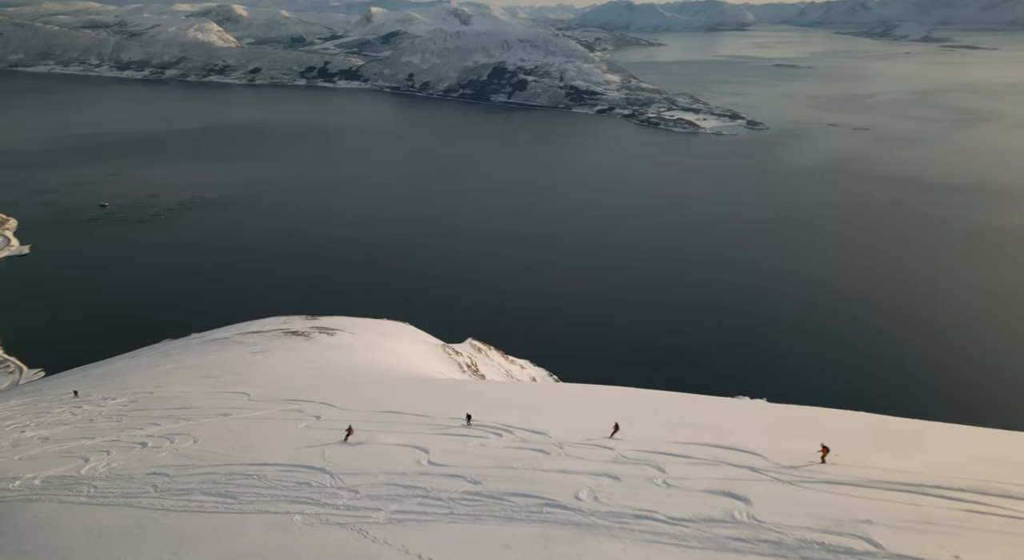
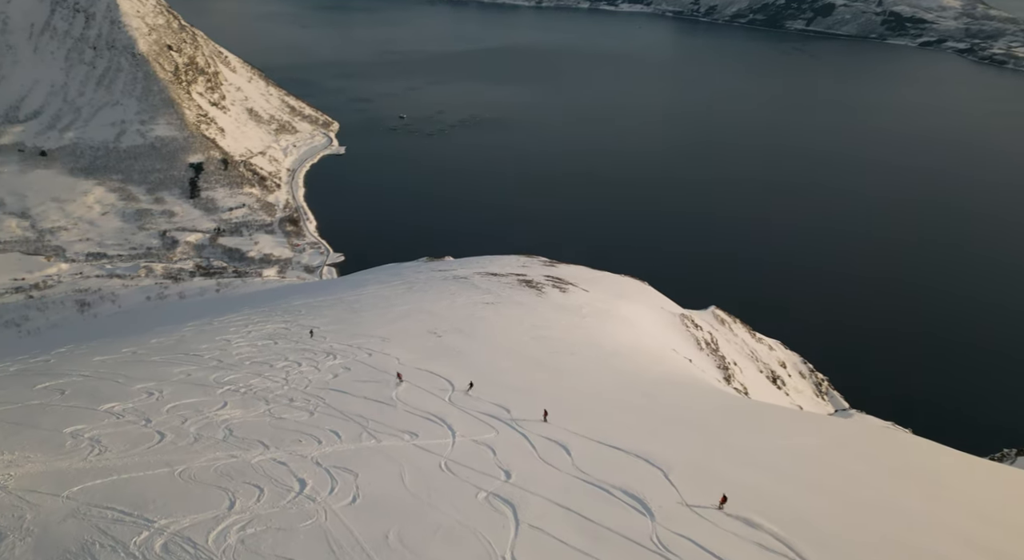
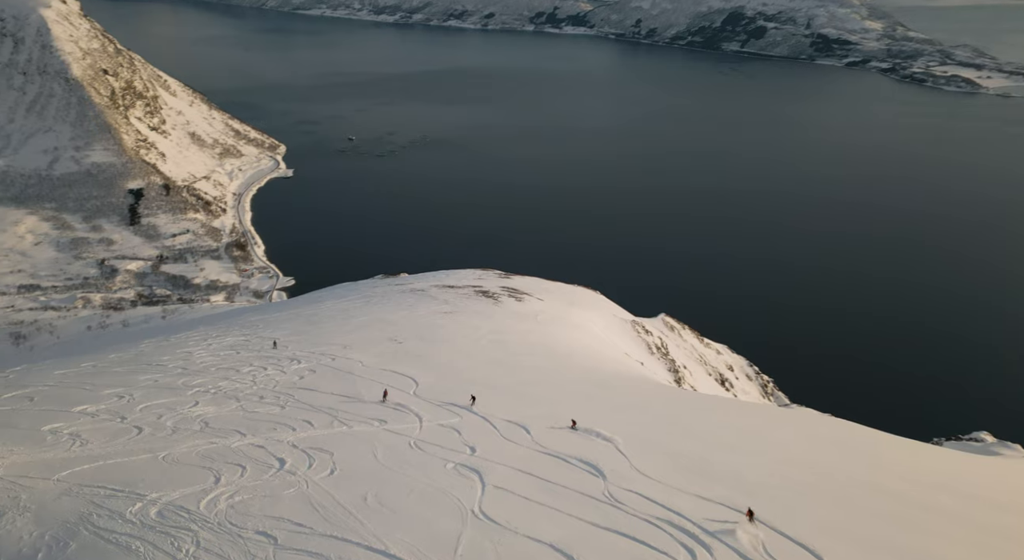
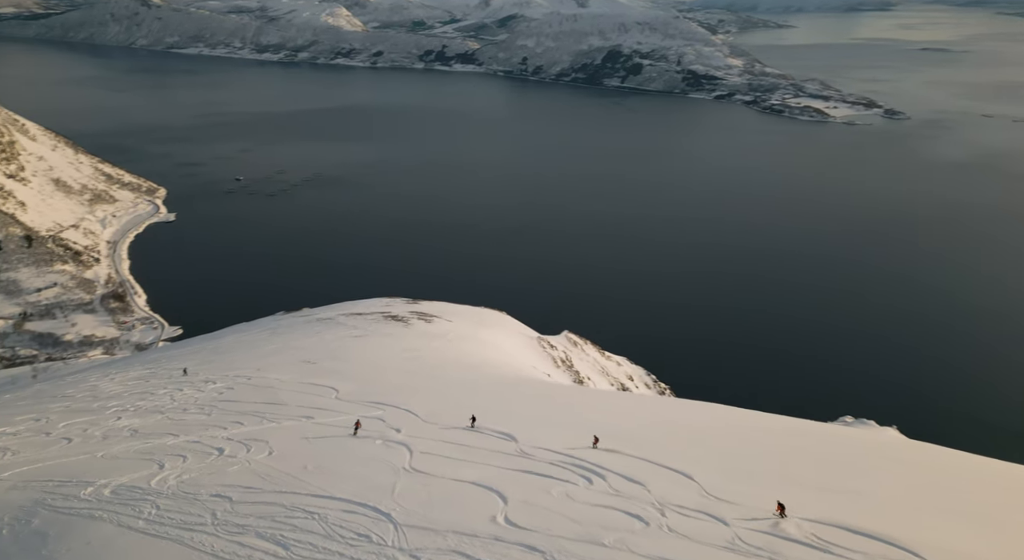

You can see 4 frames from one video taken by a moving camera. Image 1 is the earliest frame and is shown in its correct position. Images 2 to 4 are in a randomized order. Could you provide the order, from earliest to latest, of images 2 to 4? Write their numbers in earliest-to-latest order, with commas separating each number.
4, 3, 2
